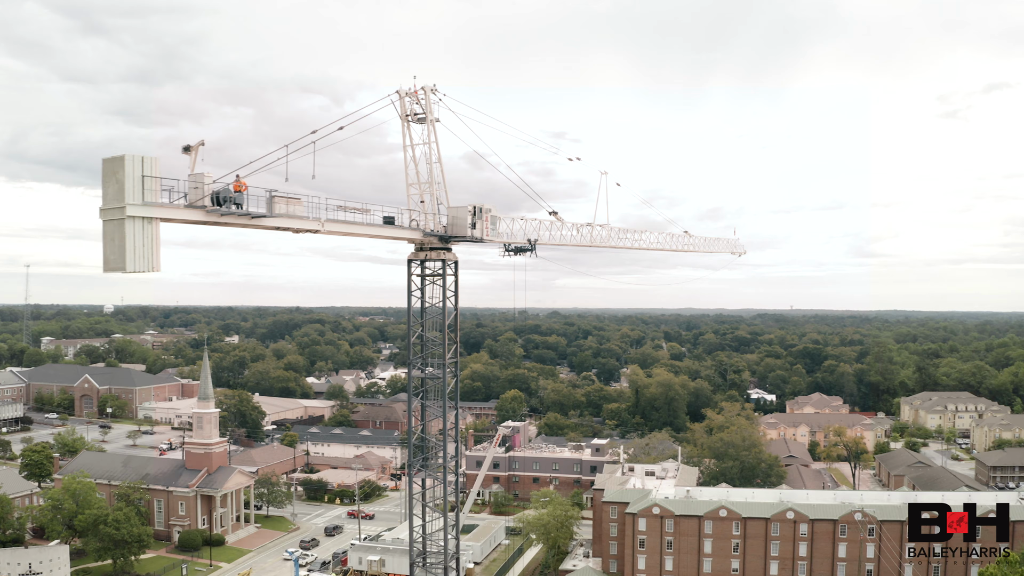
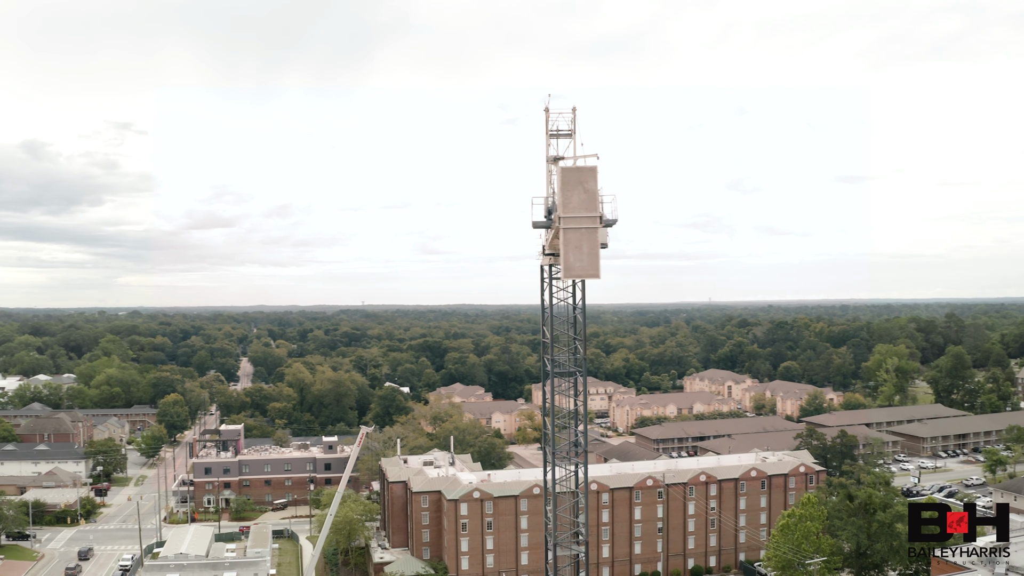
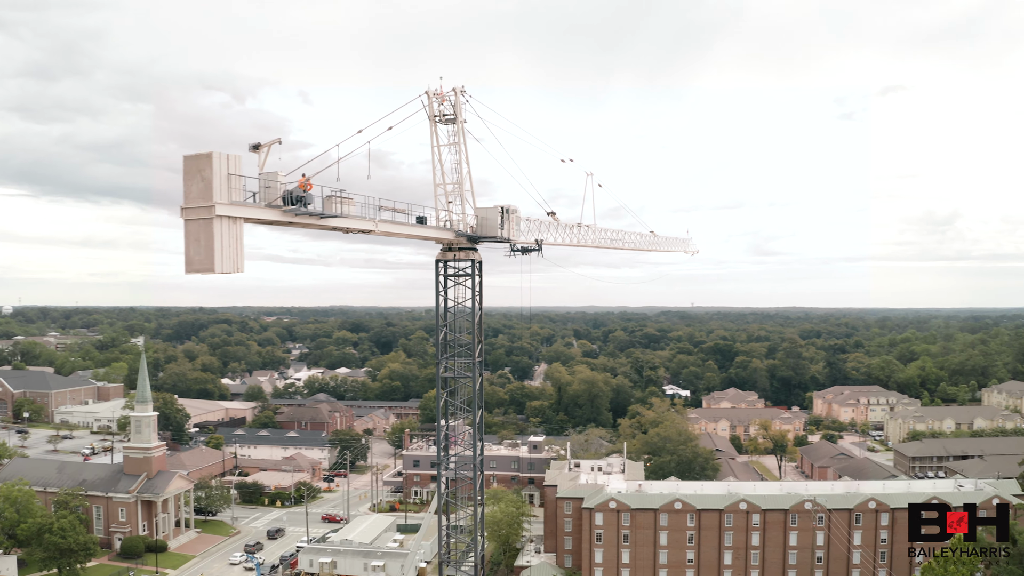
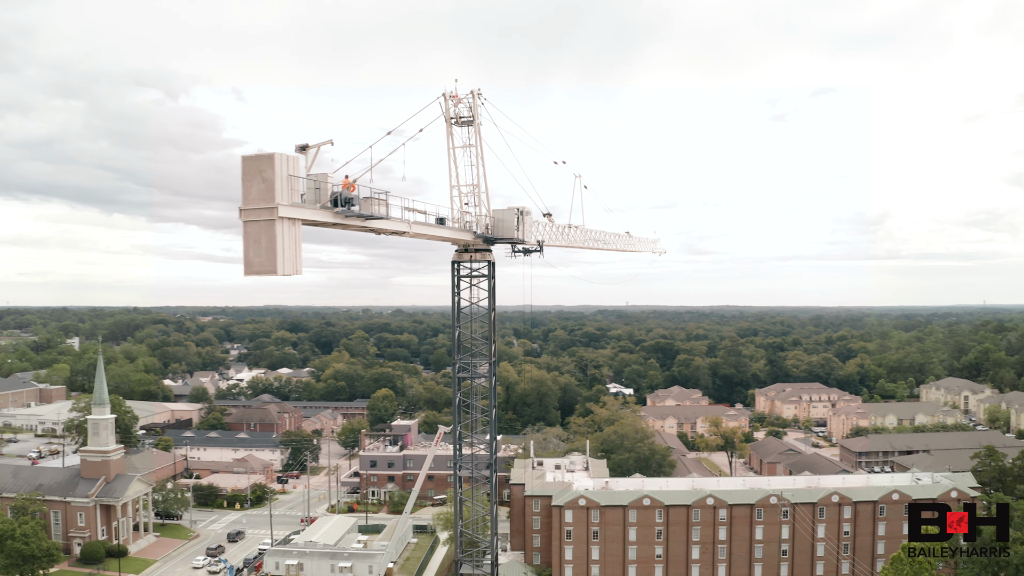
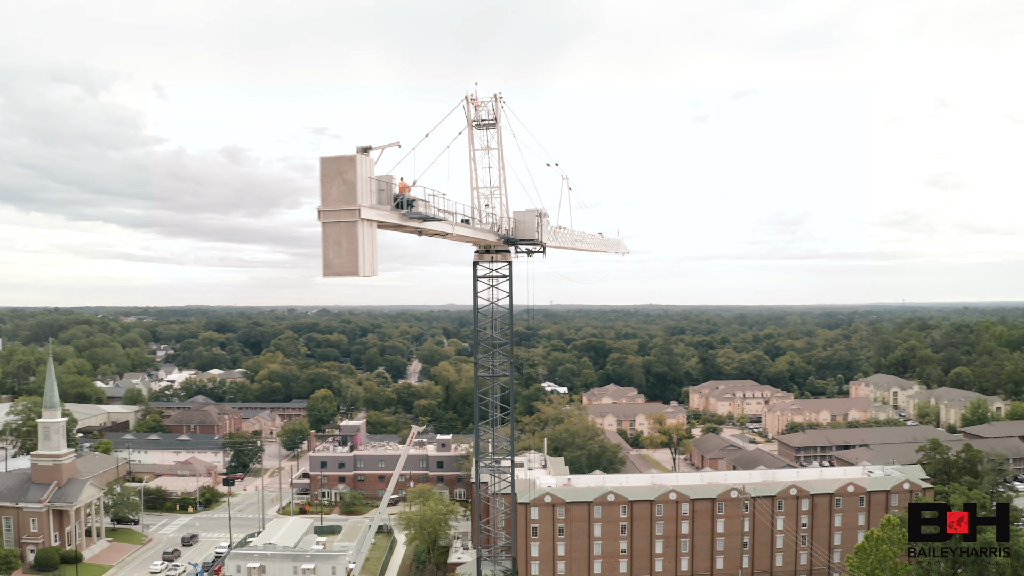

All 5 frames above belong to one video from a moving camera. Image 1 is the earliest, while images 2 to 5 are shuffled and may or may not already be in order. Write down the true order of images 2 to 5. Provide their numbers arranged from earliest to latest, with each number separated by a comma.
3, 4, 5, 2
